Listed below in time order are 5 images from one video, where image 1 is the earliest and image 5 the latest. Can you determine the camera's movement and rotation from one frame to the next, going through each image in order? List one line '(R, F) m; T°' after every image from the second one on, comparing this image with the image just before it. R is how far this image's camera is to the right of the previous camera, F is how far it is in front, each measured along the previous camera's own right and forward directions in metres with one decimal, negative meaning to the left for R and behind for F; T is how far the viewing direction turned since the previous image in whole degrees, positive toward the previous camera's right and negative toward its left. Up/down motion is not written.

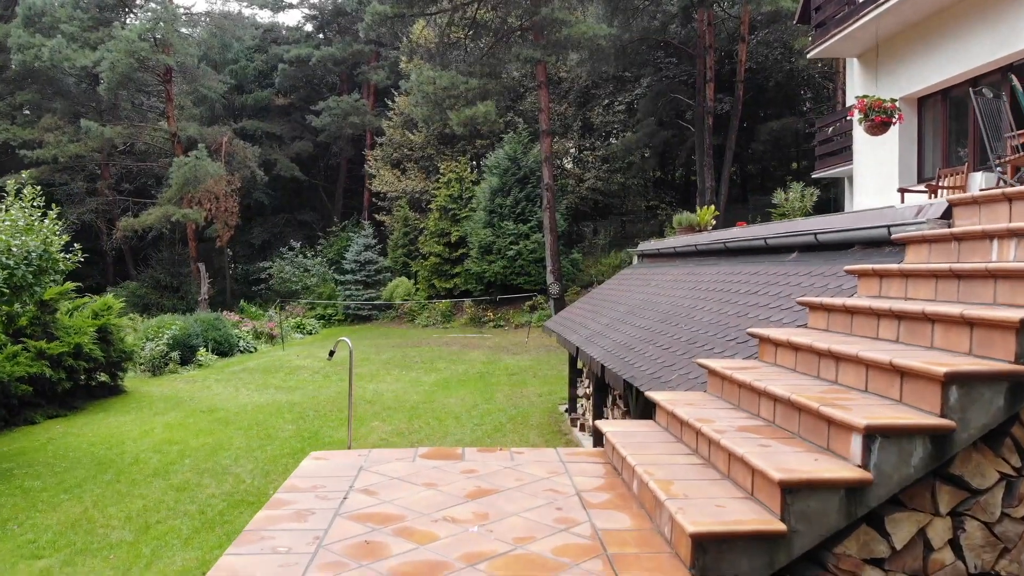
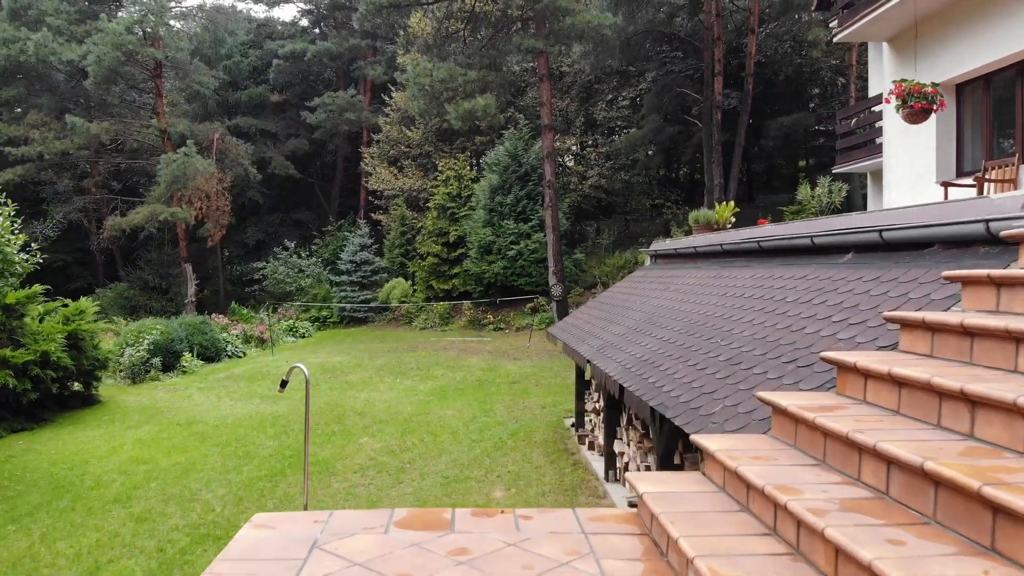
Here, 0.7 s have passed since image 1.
(0.0, +0.7) m; 0°
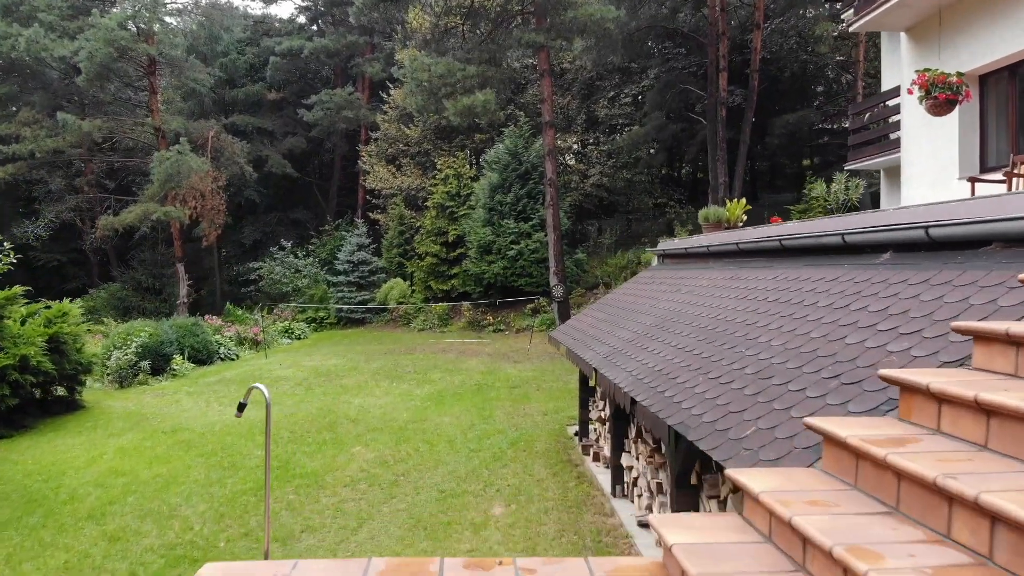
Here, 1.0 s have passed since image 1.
(0.0, +0.4) m; 0°
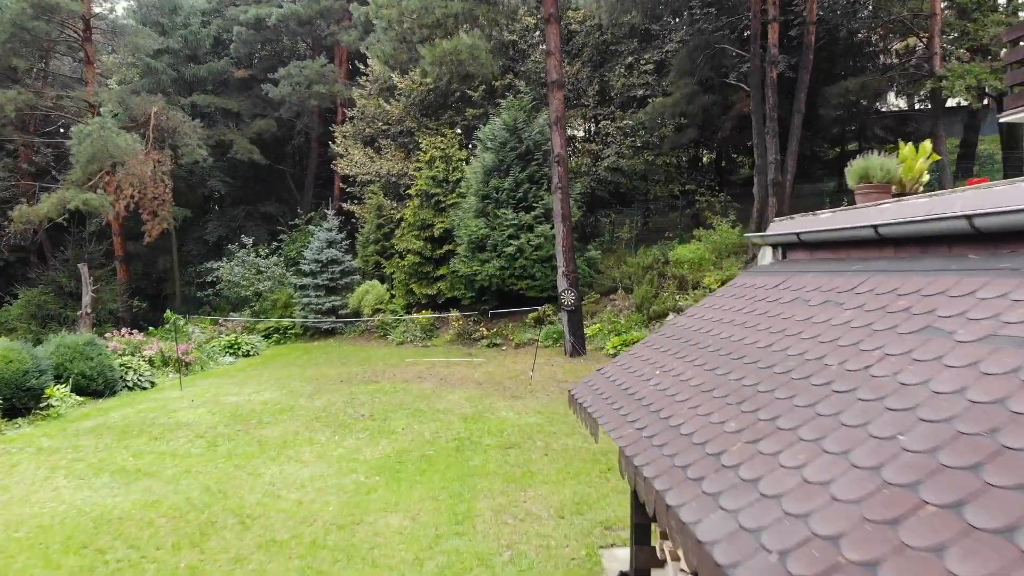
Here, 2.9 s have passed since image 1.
(0.0, +3.5) m; 0°
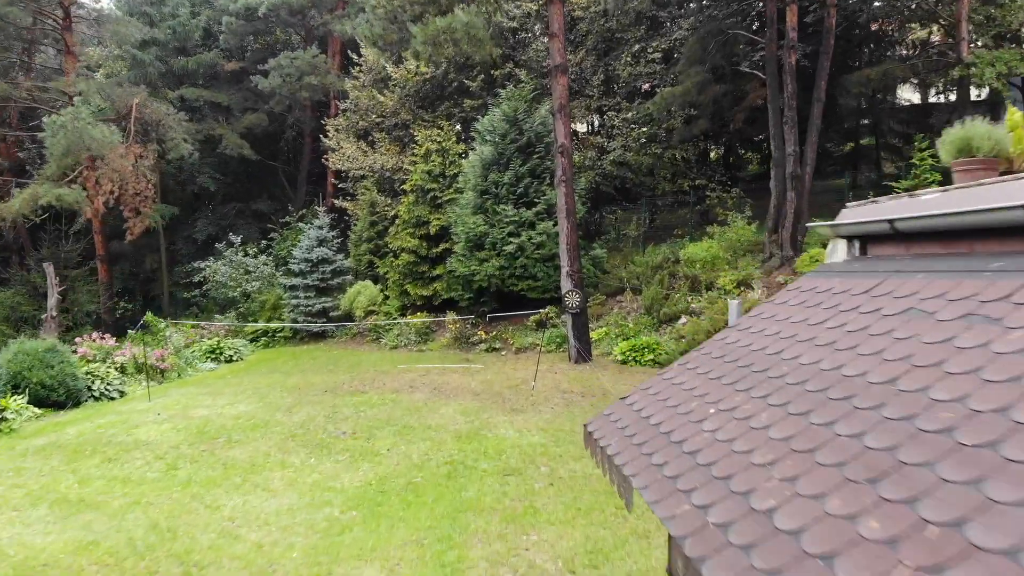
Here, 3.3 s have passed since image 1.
(0.0, +0.9) m; 0°
